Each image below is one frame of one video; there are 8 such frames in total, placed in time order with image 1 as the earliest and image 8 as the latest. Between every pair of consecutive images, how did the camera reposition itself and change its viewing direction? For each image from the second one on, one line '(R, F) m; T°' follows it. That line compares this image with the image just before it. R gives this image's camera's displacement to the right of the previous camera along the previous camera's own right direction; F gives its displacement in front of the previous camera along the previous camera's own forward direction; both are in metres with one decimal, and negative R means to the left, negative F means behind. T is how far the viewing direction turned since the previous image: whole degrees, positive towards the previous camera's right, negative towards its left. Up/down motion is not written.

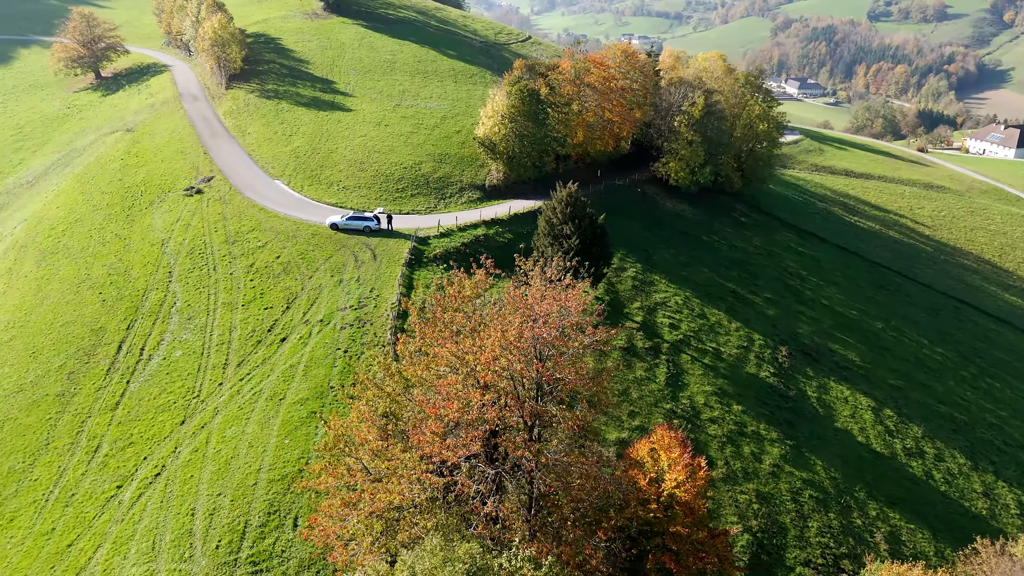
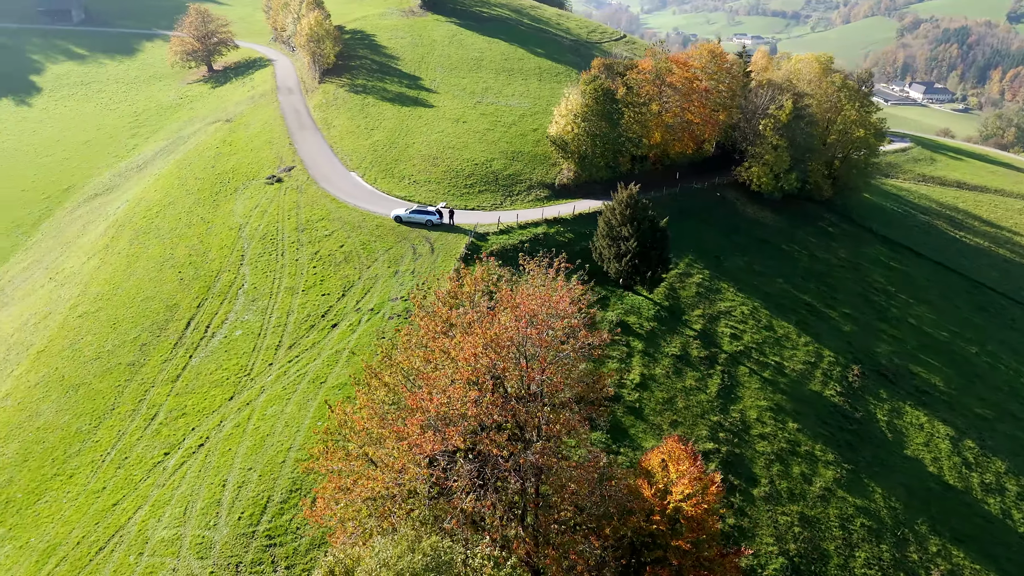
(+2.4, +0.2) m; -7°
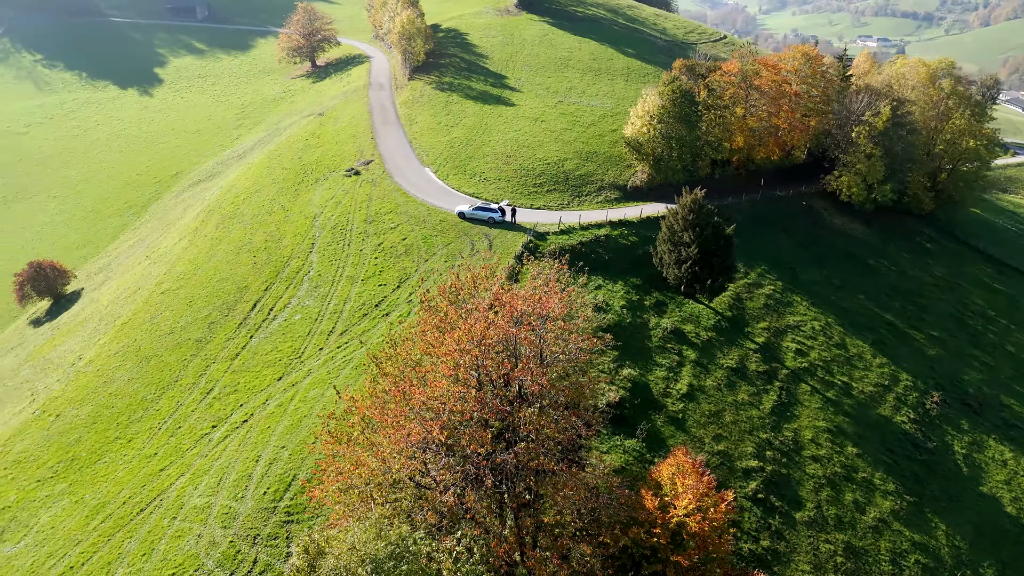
(+2.4, +0.2) m; -7°
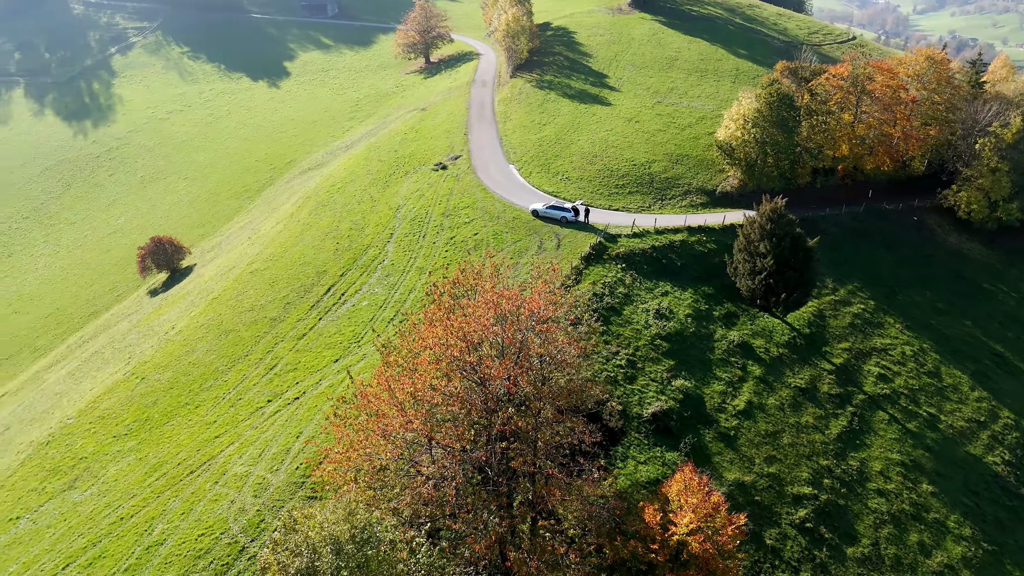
(+2.8, +0.3) m; -9°
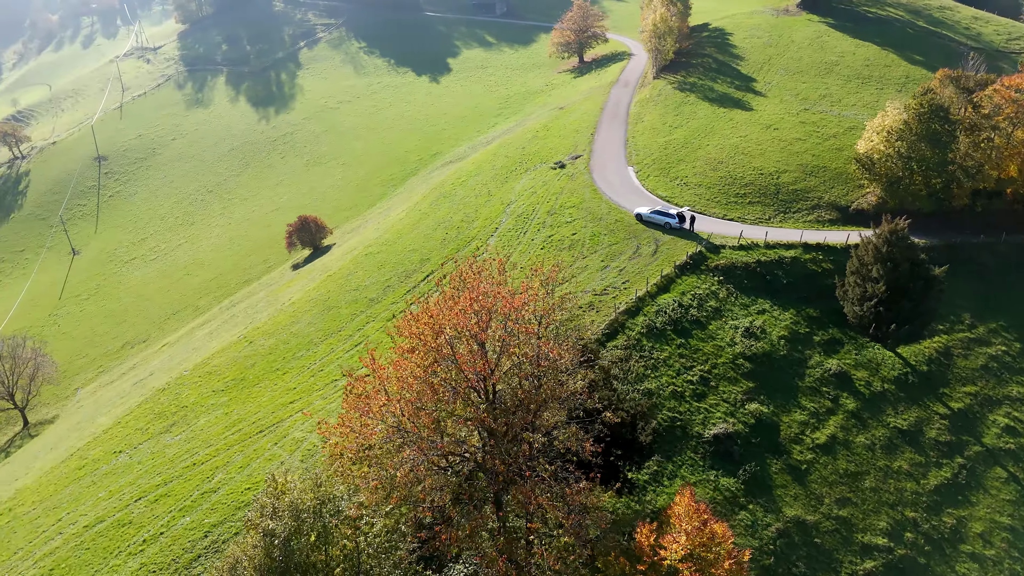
(+3.9, +0.5) m; -12°
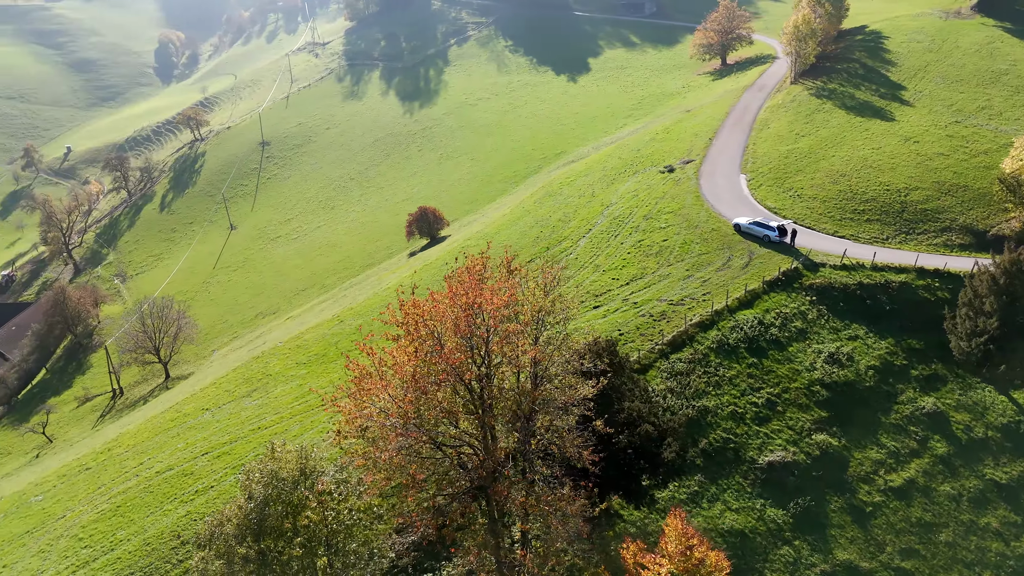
(+3.5, +0.3) m; -11°
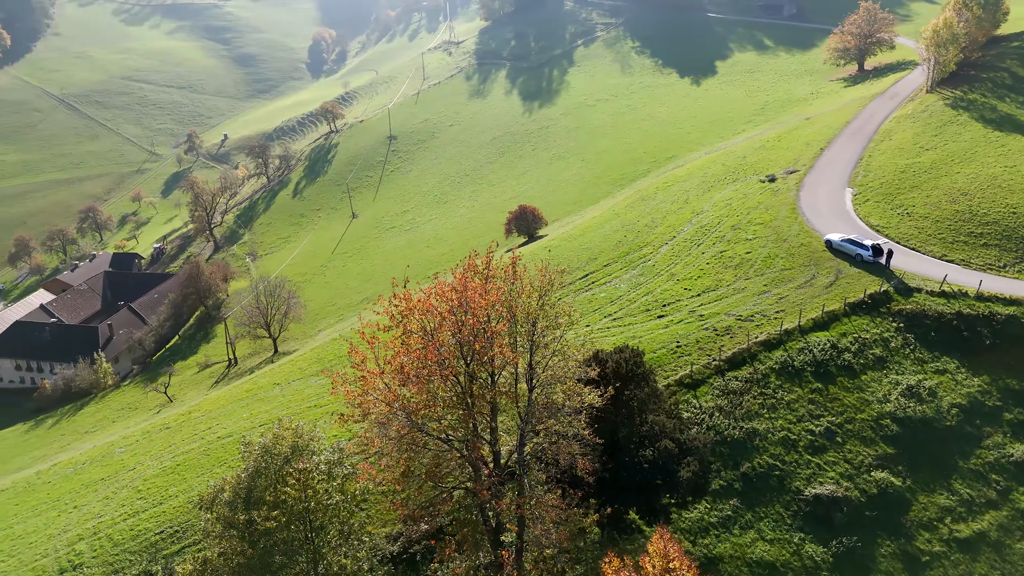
(+3.1, +0.2) m; -10°
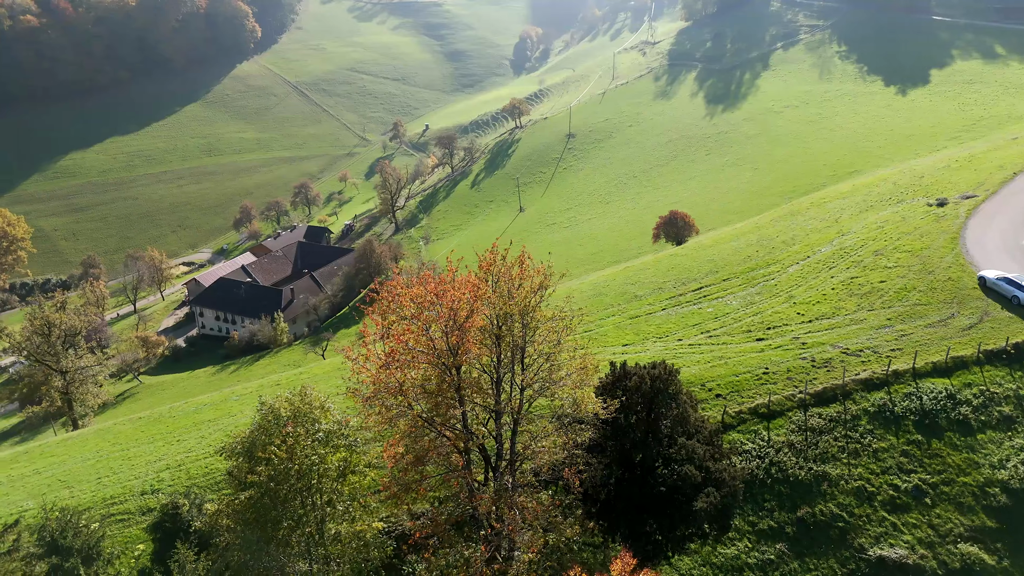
(+4.7, +0.5) m; -14°
